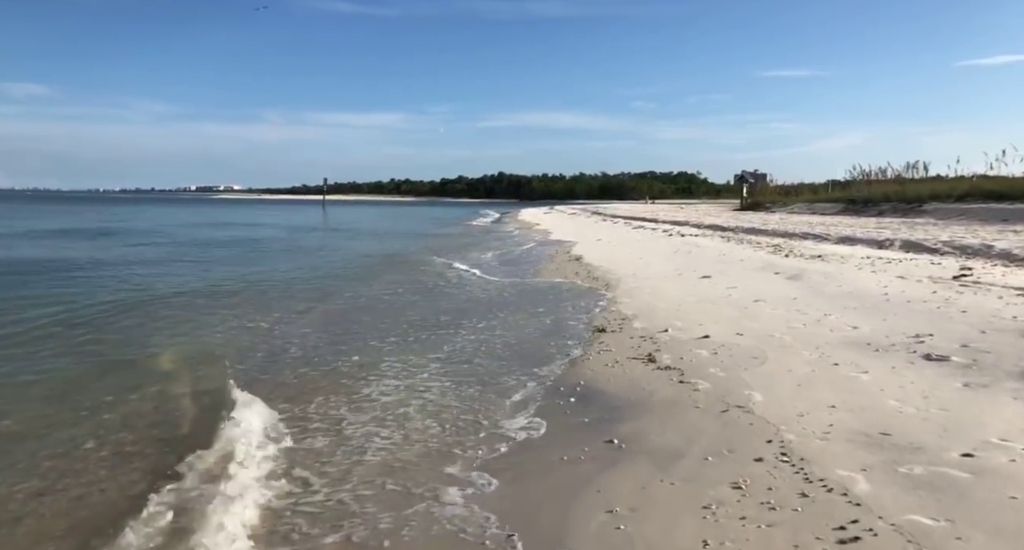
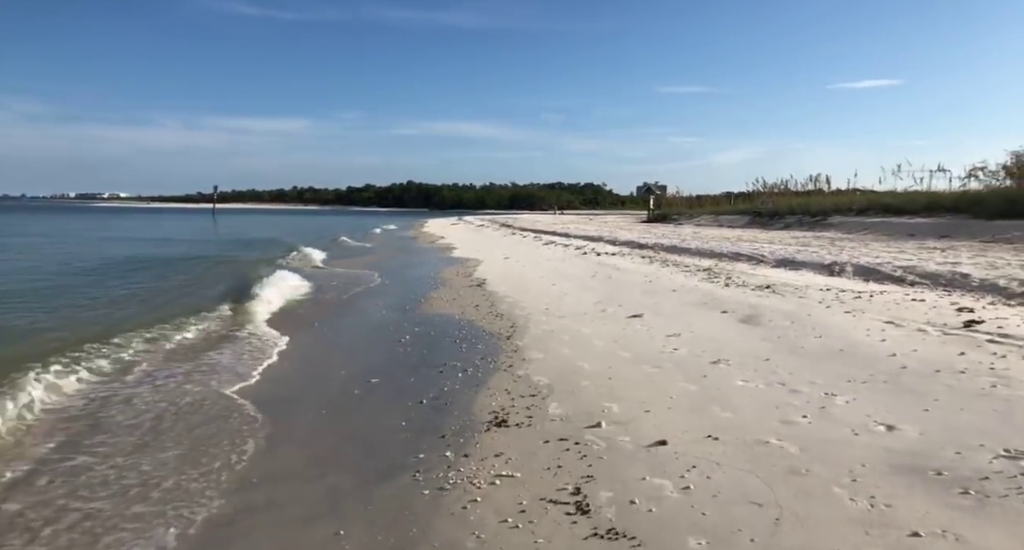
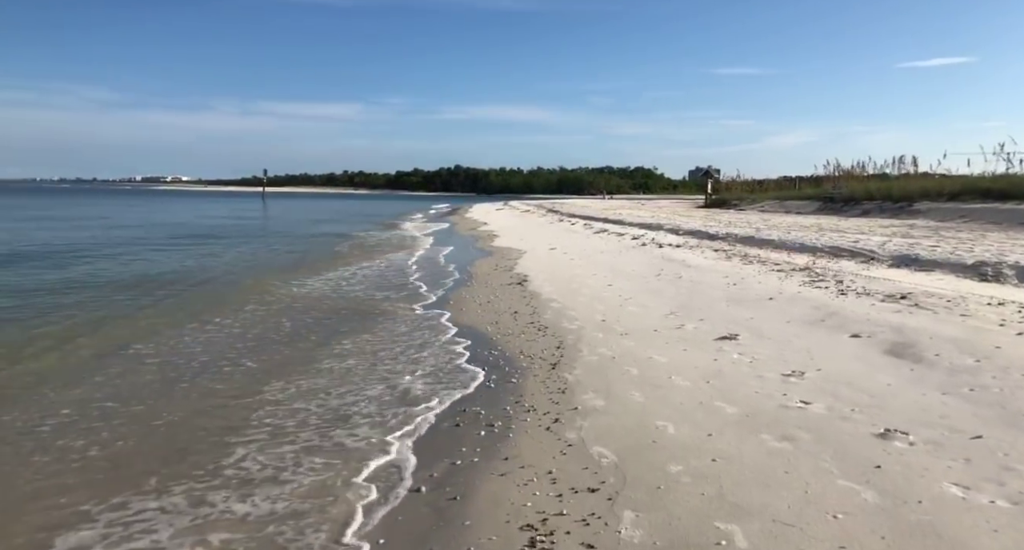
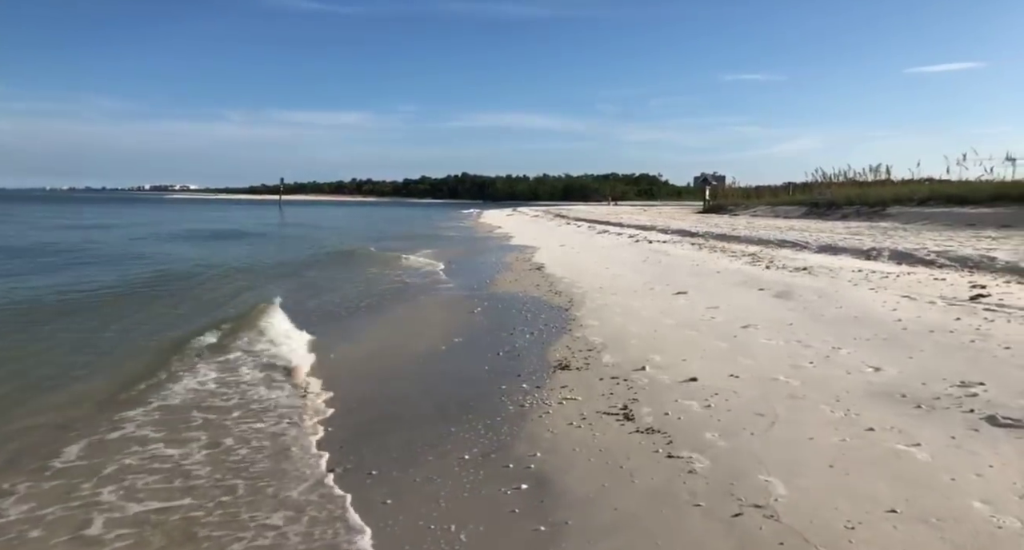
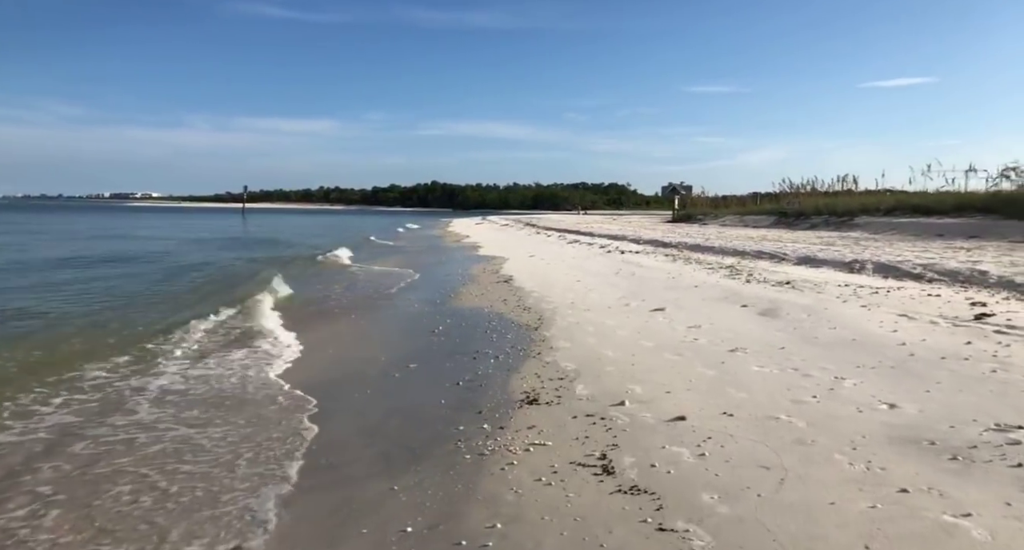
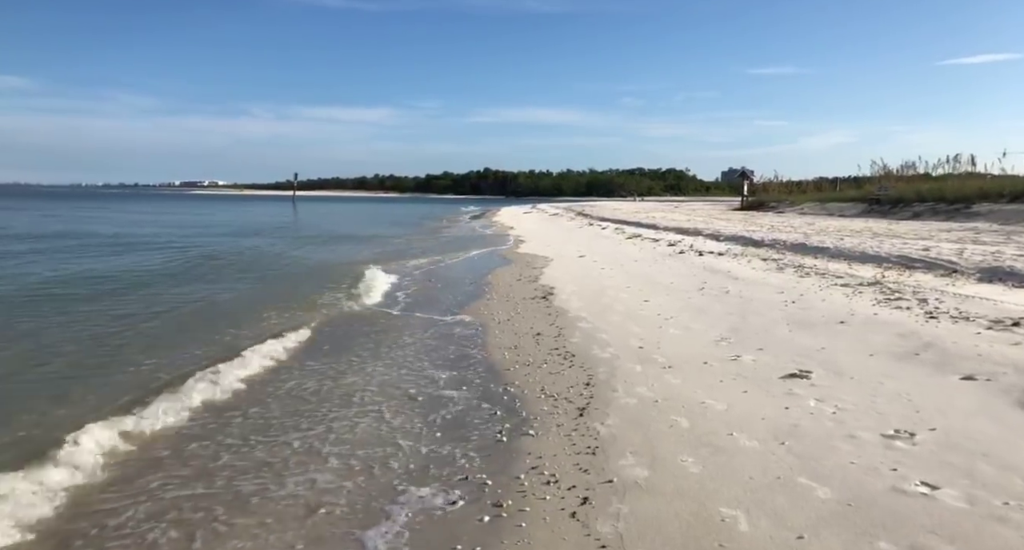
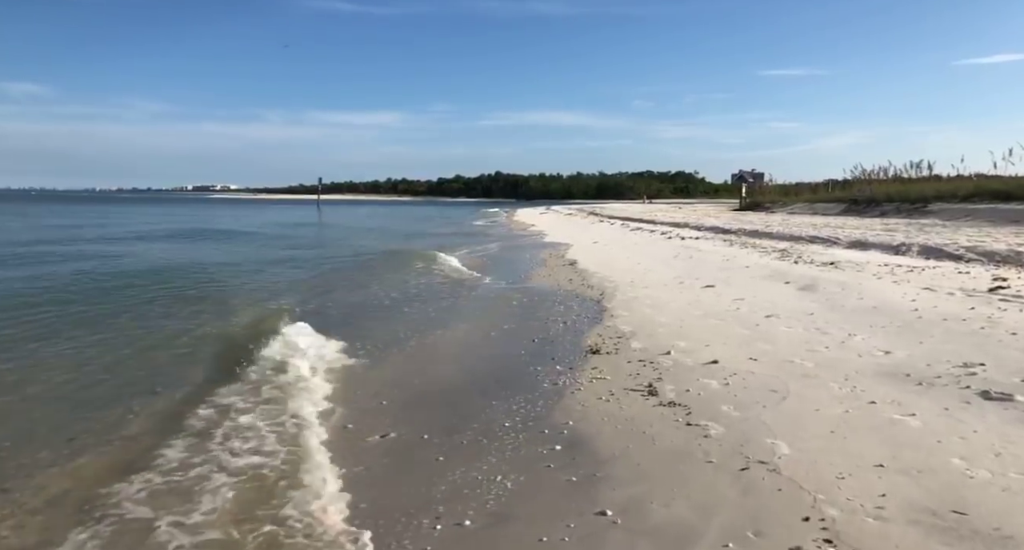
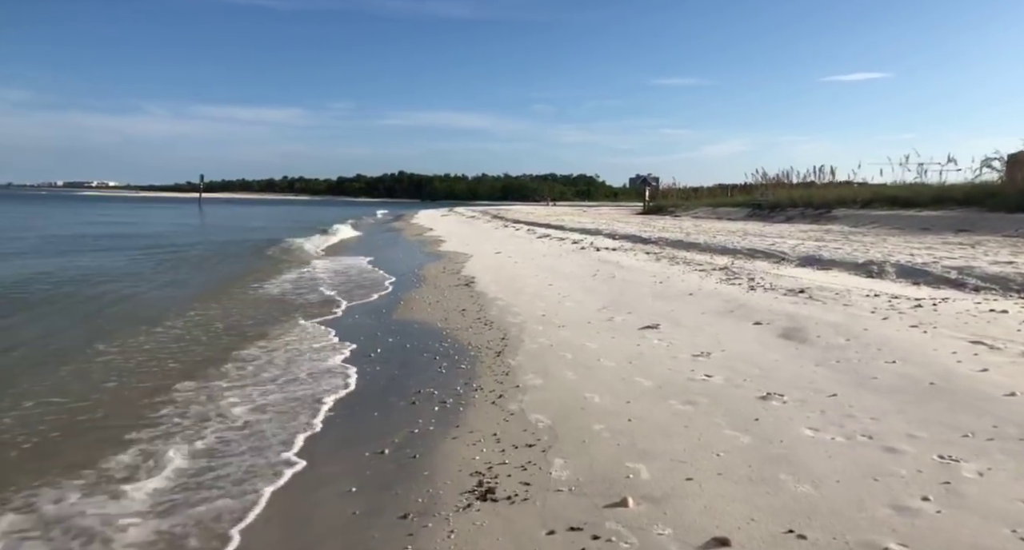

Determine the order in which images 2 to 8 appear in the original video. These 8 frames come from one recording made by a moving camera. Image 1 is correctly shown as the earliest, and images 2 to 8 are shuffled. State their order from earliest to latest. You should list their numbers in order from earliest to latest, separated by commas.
7, 4, 5, 2, 8, 3, 6
